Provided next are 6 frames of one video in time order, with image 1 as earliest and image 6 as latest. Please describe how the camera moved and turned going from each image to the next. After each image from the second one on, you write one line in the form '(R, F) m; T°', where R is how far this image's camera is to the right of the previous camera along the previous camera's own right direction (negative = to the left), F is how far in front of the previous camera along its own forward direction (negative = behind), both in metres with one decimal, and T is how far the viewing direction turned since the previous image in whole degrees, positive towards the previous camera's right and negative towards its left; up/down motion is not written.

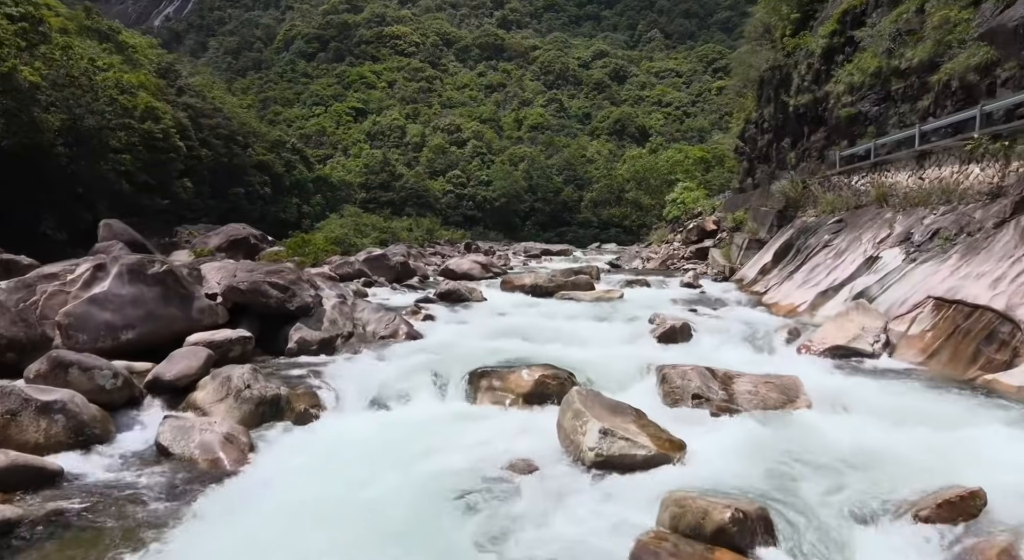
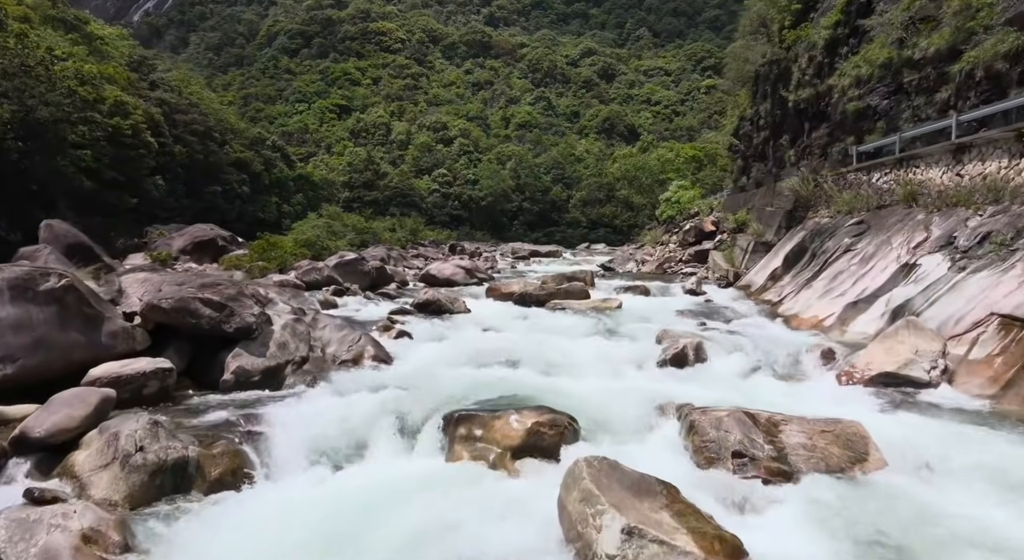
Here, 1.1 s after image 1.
(0.0, +1.7) m; +1°
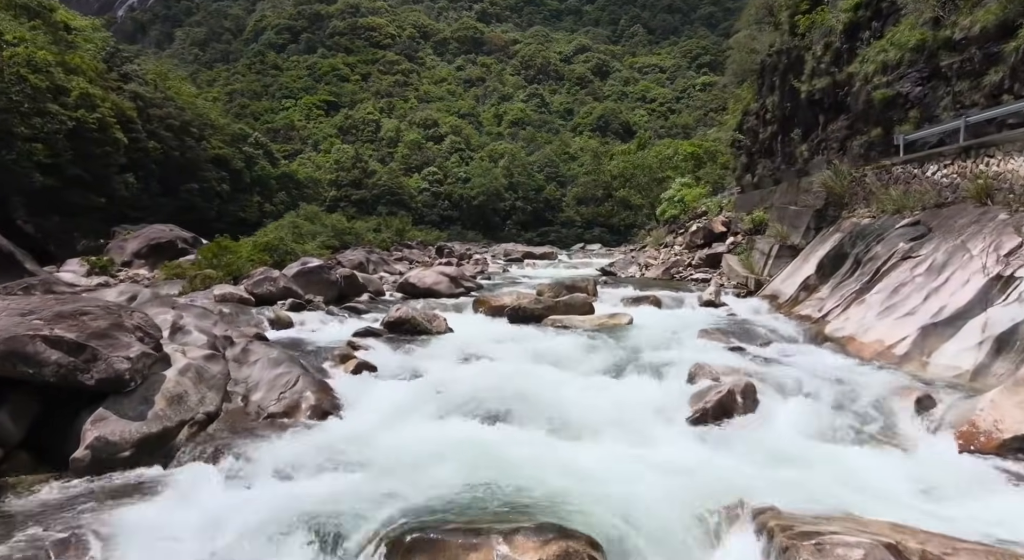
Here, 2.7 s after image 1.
(0.0, +2.4) m; +1°
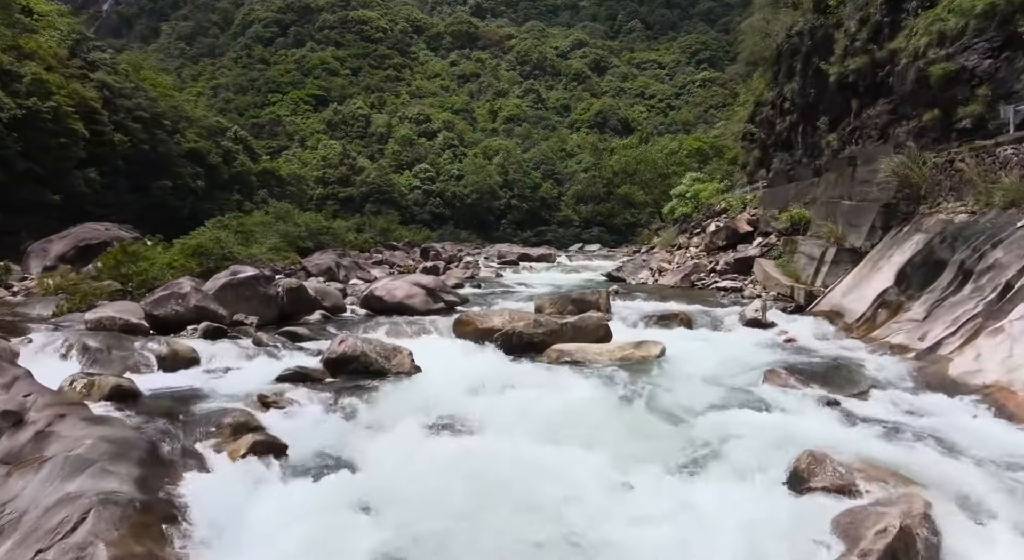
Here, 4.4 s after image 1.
(+0.1, +3.3) m; 0°
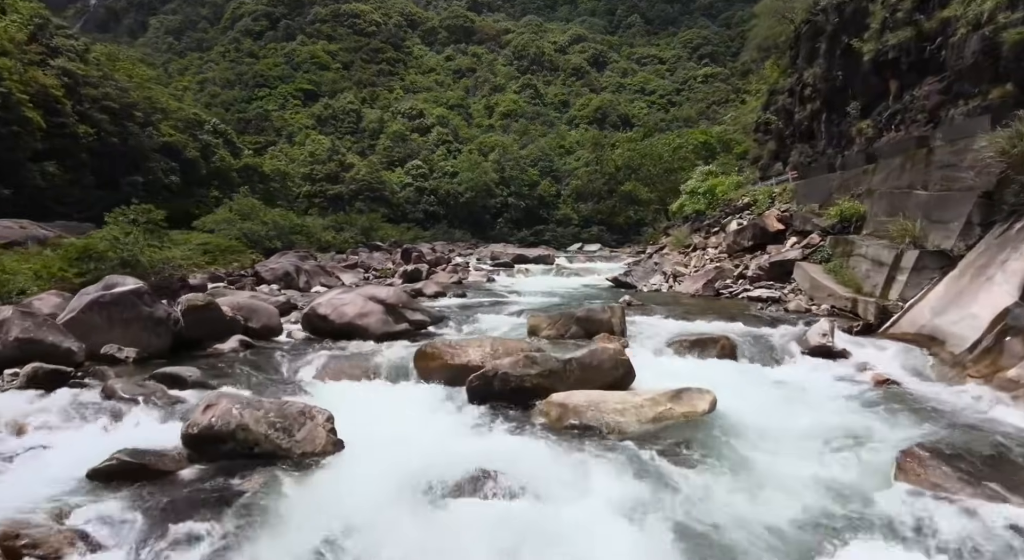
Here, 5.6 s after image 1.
(+0.2, +3.1) m; 0°
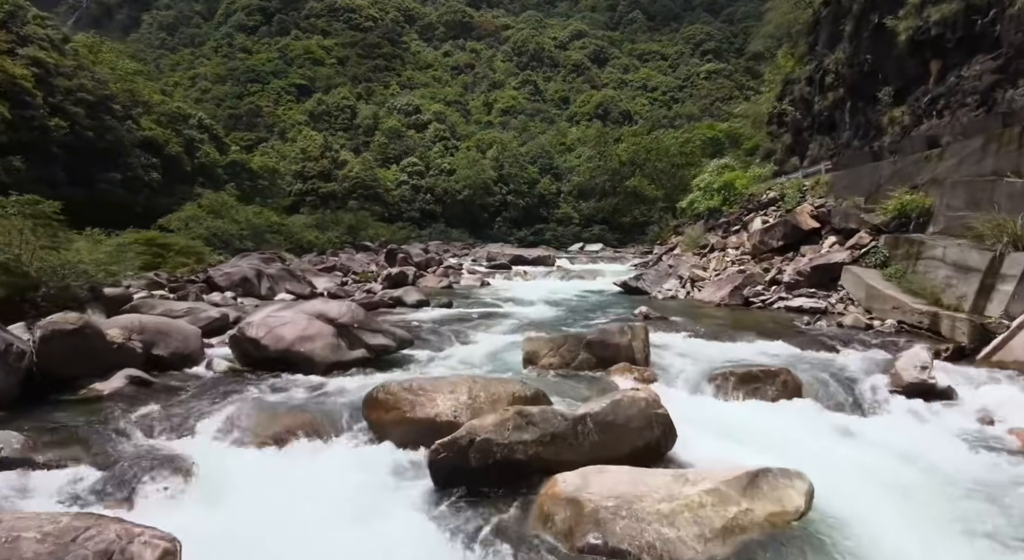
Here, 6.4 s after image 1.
(+0.1, +2.4) m; 0°
